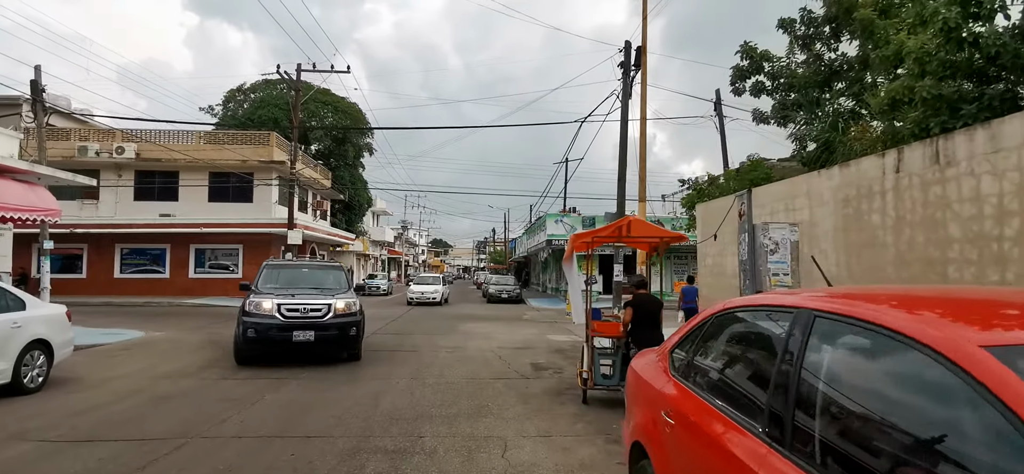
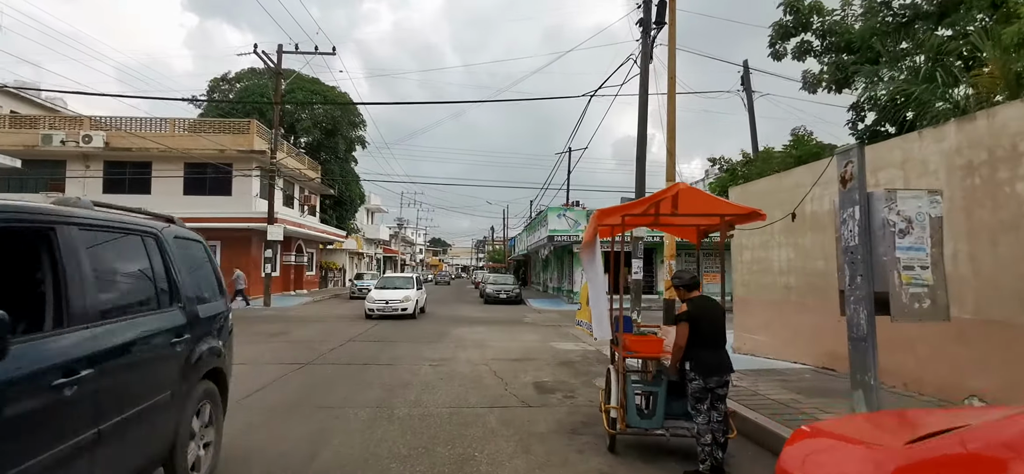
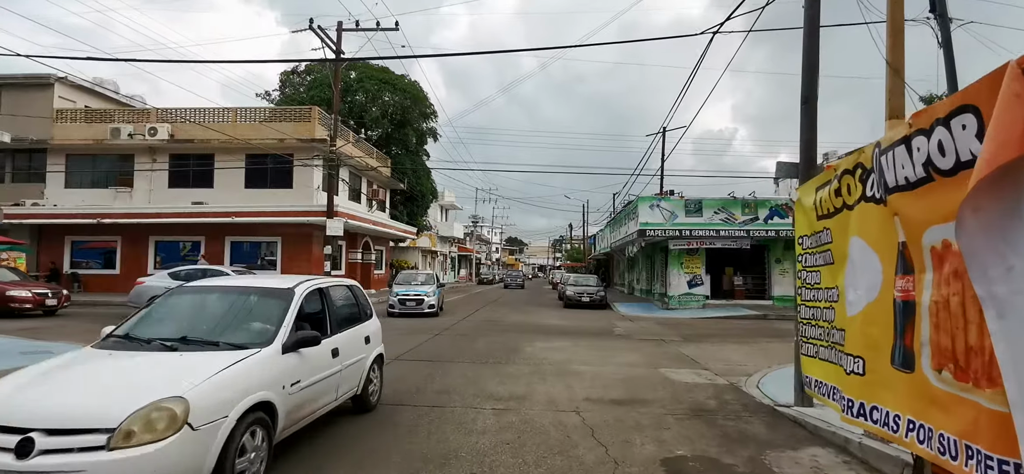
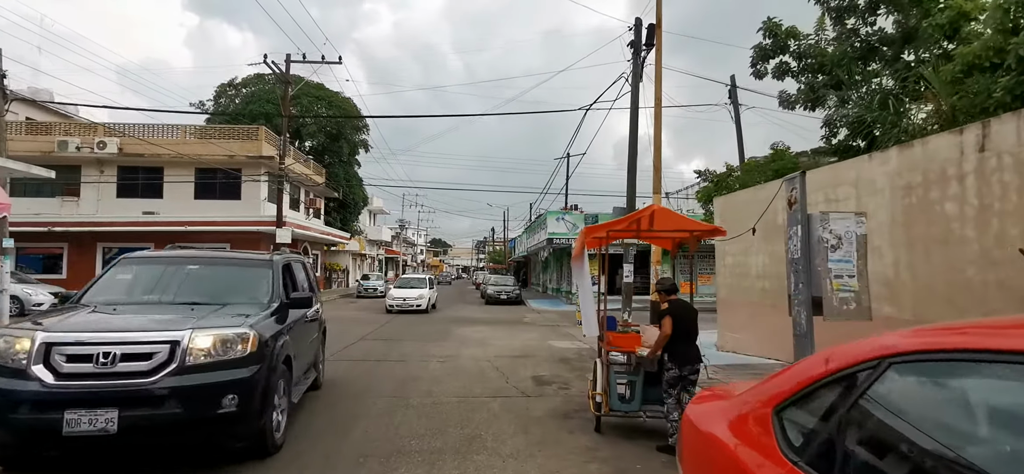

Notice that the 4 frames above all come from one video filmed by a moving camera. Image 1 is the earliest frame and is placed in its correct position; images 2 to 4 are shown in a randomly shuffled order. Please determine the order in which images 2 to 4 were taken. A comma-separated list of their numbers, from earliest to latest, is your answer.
4, 2, 3
